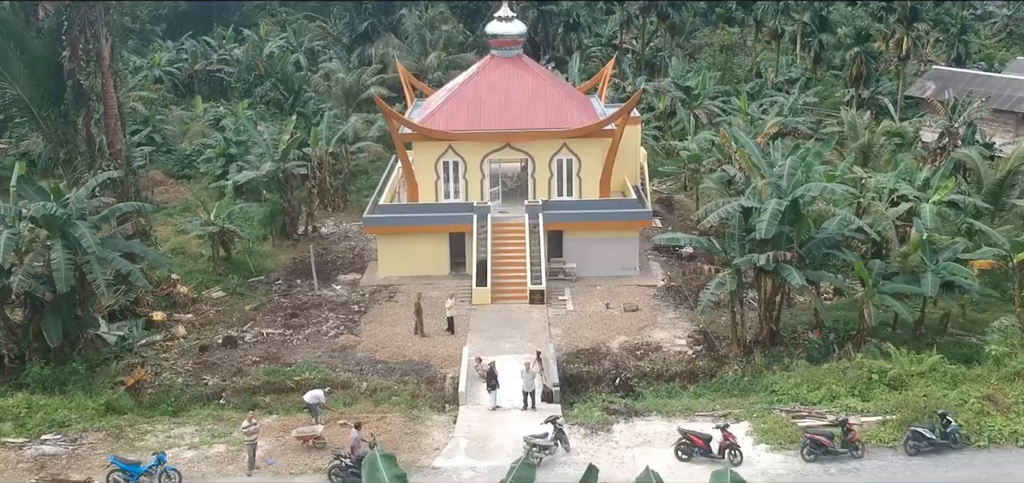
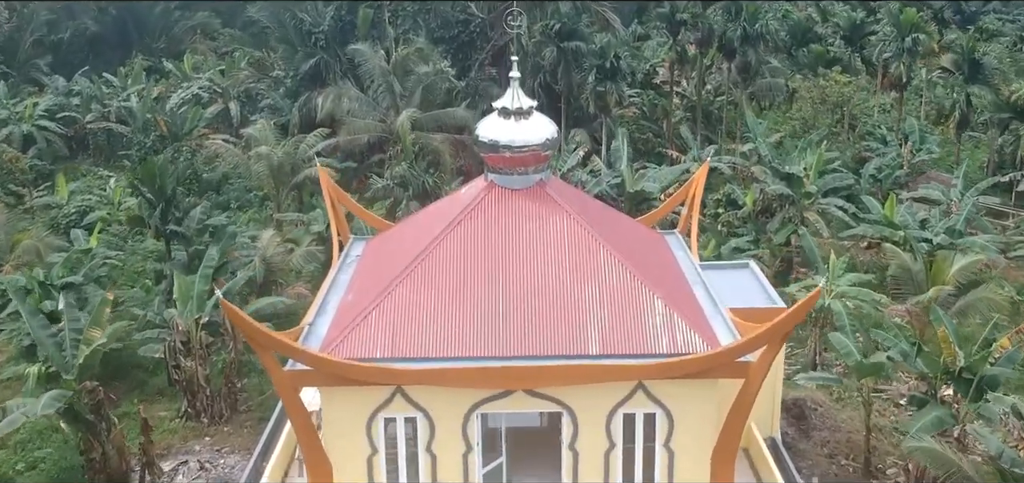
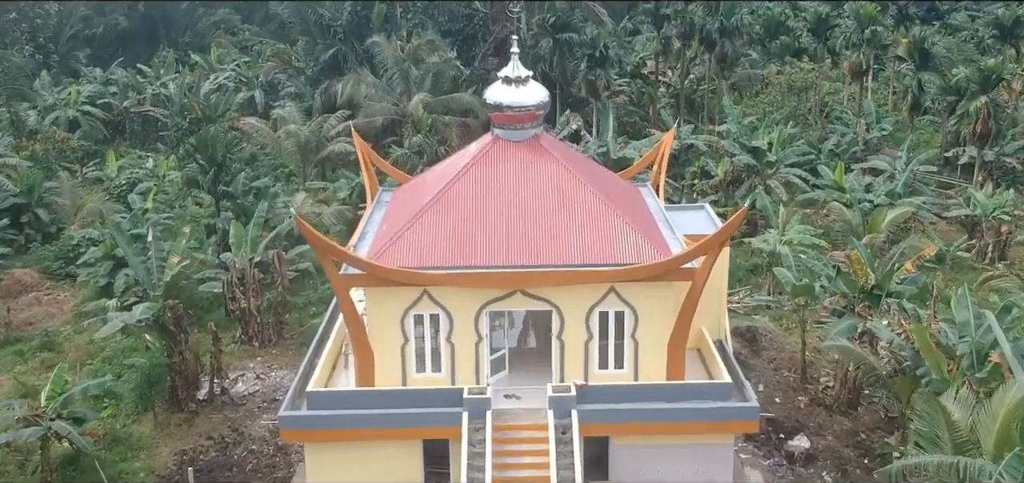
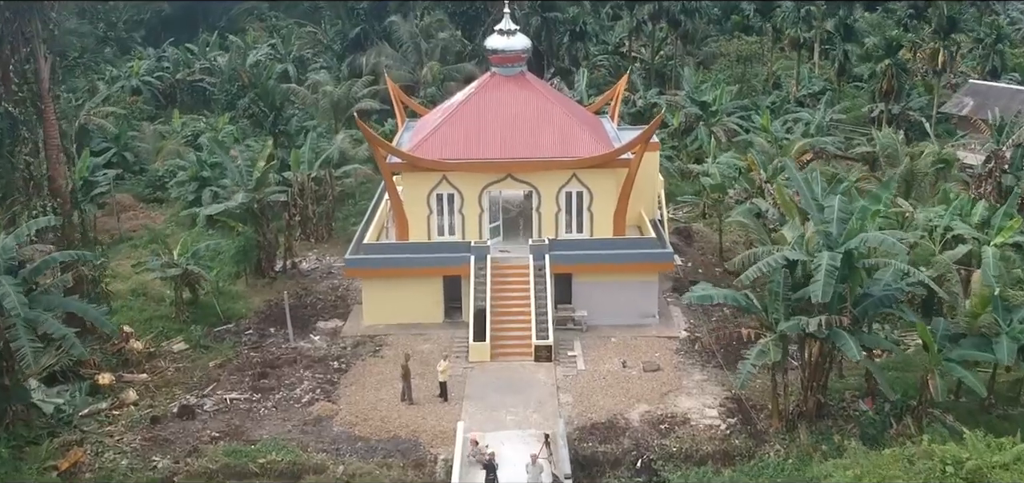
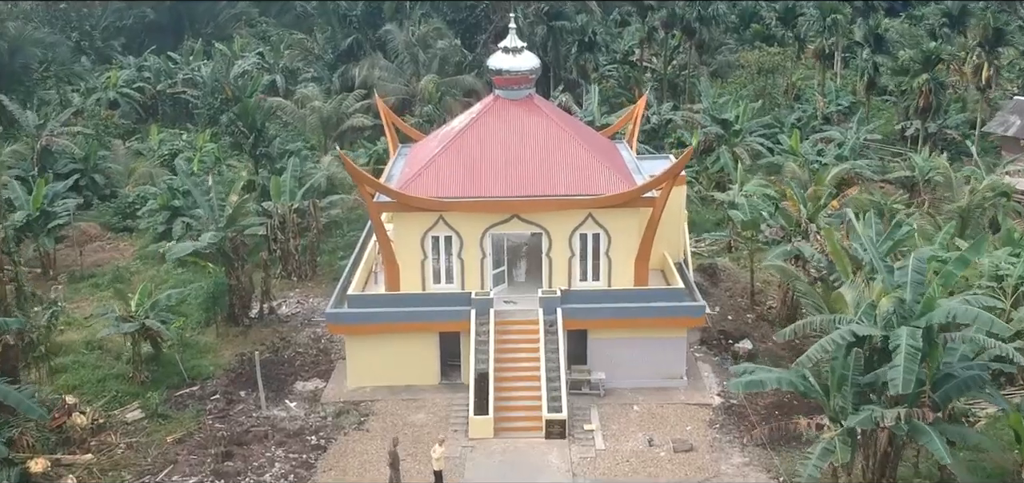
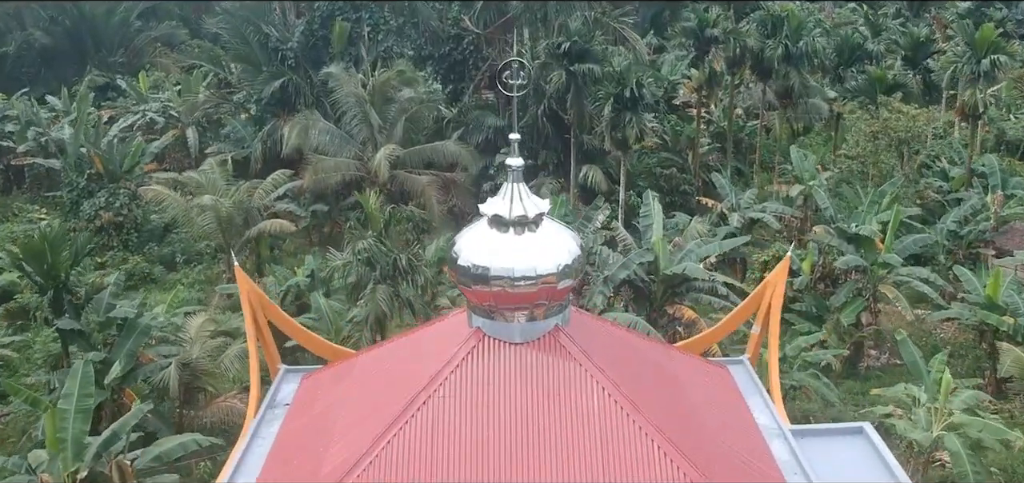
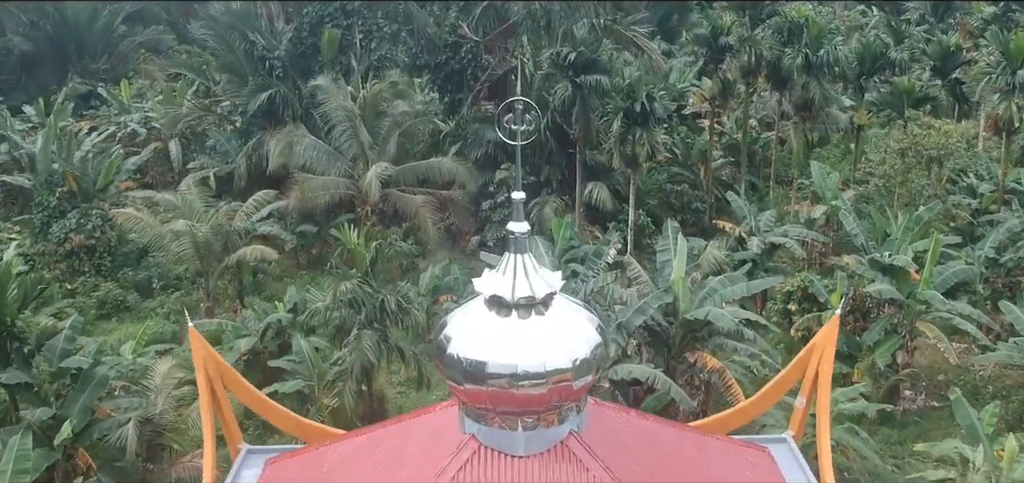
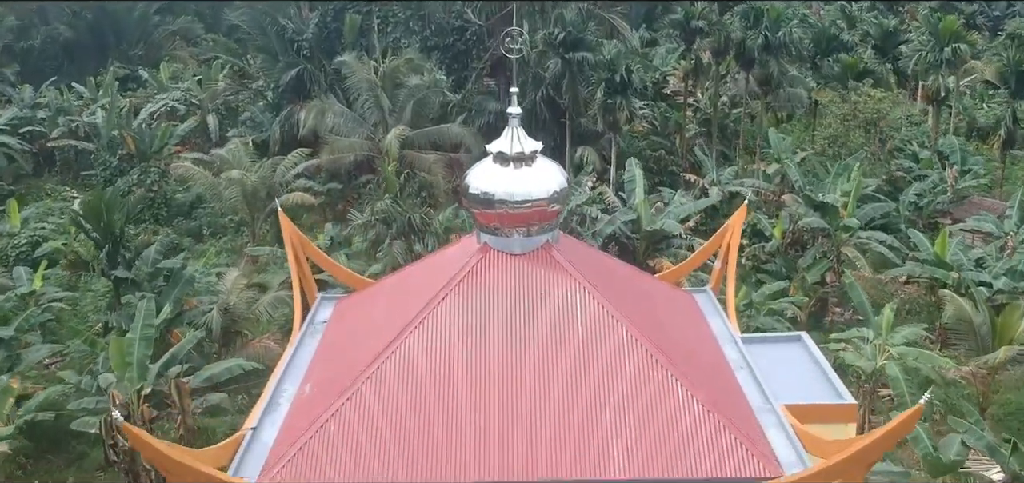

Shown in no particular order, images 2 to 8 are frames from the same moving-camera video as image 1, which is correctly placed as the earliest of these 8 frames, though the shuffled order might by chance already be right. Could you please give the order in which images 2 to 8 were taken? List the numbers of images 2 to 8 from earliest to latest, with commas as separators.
4, 5, 3, 2, 8, 6, 7
